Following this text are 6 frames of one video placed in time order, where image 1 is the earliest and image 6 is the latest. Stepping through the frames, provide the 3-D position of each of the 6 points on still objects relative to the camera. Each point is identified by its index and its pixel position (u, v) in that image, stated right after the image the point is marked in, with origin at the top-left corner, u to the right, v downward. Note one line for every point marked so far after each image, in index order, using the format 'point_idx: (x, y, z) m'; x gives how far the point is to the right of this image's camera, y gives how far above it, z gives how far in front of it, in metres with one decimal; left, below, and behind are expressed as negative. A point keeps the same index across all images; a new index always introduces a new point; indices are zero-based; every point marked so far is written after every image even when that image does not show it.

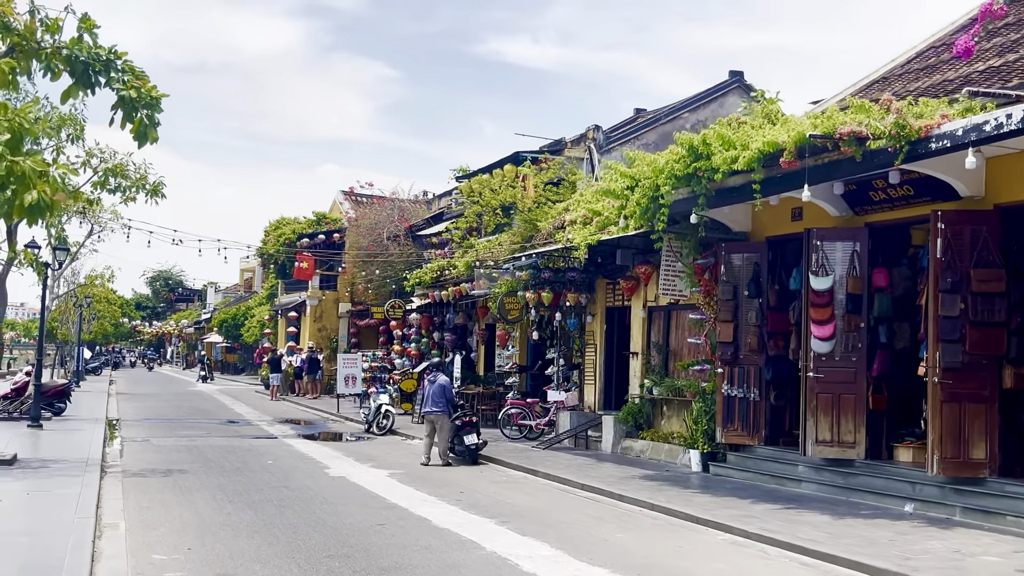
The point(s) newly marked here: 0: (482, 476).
0: (-0.4, -2.5, +14.7) m
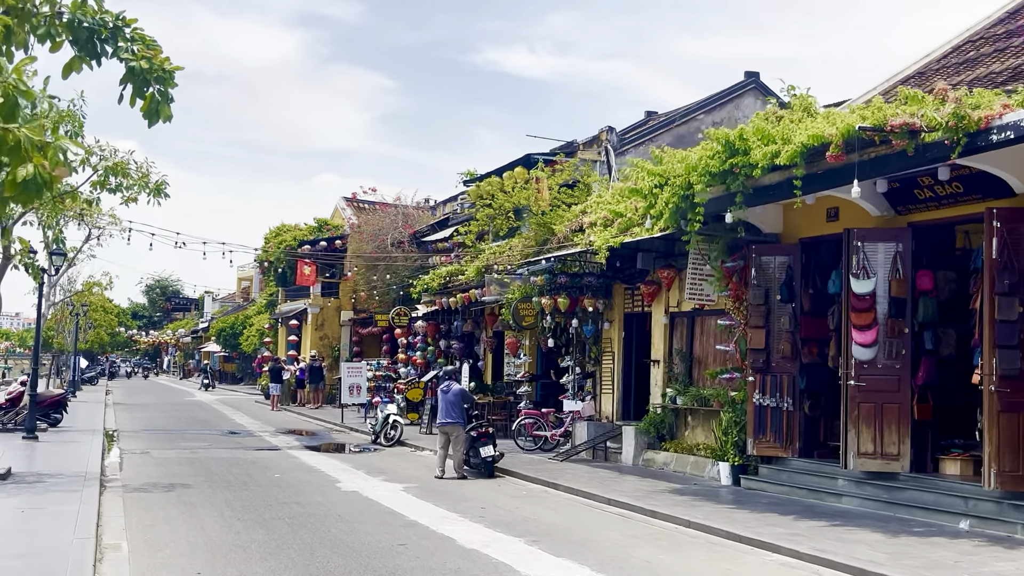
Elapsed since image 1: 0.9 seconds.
0: (-0.1, -2.5, +14.0) m
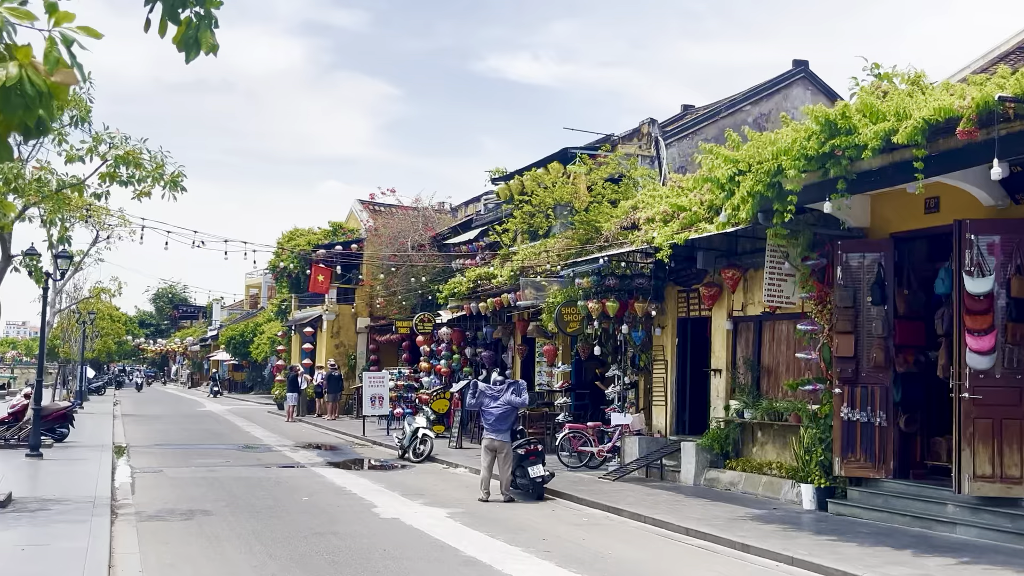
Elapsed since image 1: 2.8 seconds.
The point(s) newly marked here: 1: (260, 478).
0: (+0.5, -2.6, +12.5) m
1: (-3.7, -2.8, +16.2) m
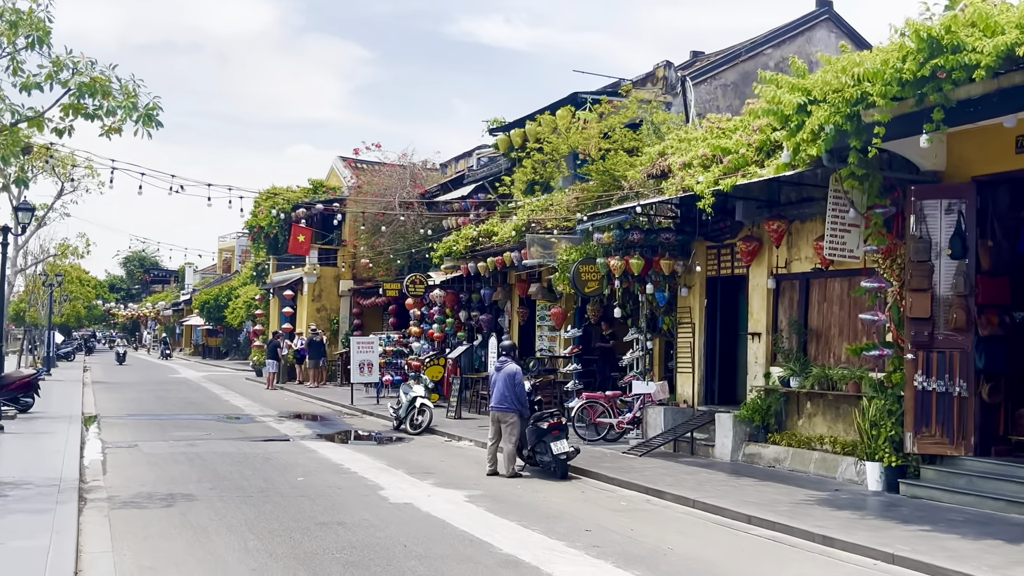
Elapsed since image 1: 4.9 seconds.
0: (+0.8, -2.1, +11.0) m
1: (-3.5, -2.2, +14.6) m
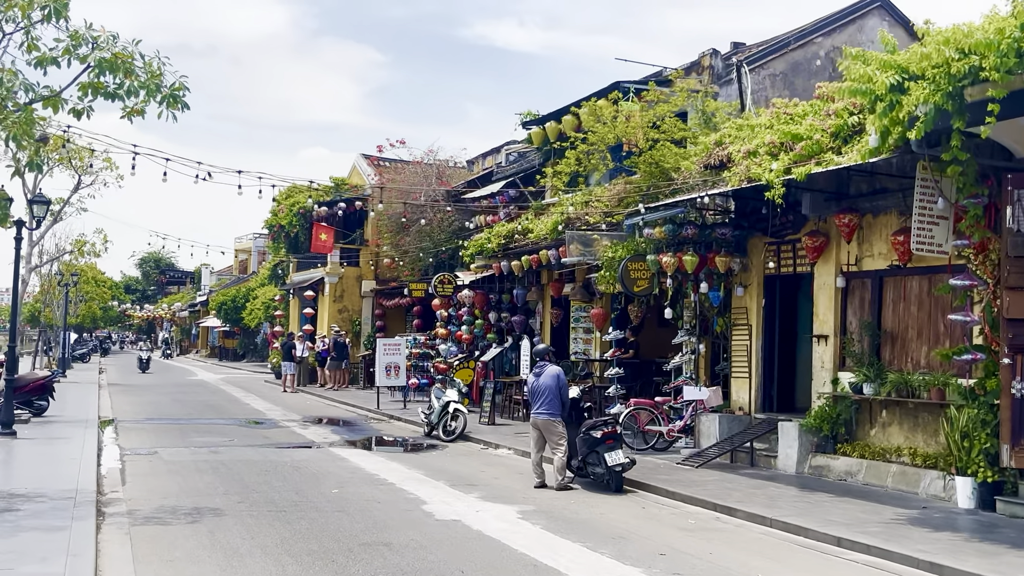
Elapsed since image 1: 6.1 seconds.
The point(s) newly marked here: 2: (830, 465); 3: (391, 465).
0: (+1.3, -2.1, +10.1) m
1: (-2.9, -2.1, +13.7) m
2: (+3.4, -1.9, +12.1) m
3: (-1.5, -2.2, +13.7) m
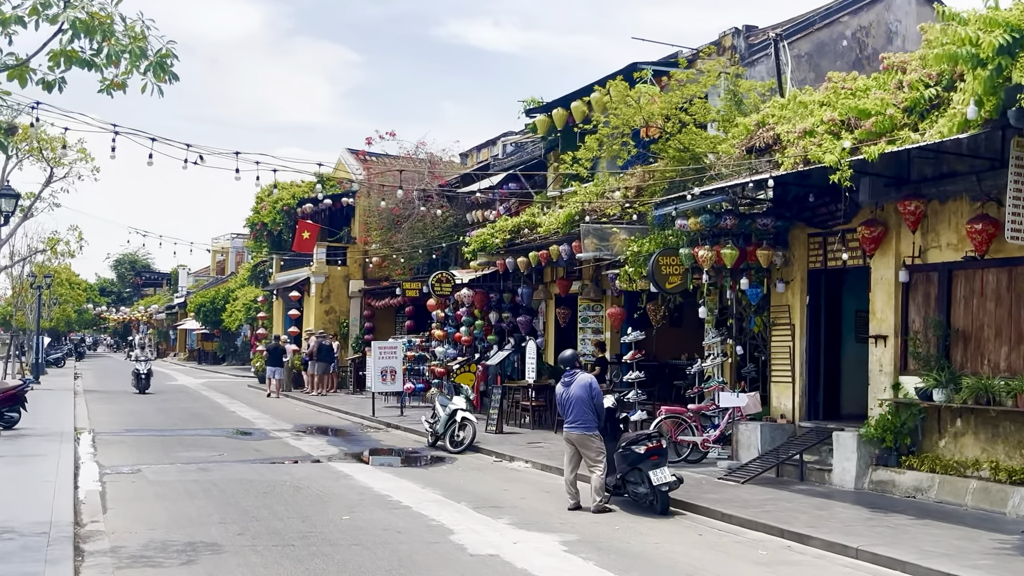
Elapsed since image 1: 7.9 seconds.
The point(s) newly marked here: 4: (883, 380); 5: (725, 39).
0: (+1.6, -2.0, +8.8) m
1: (-2.7, -2.1, +12.4) m
2: (+3.7, -1.9, +10.9) m
3: (-1.2, -2.2, +12.4) m
4: (+3.8, -0.9, +11.6) m
5: (+3.3, +3.9, +17.3) m
